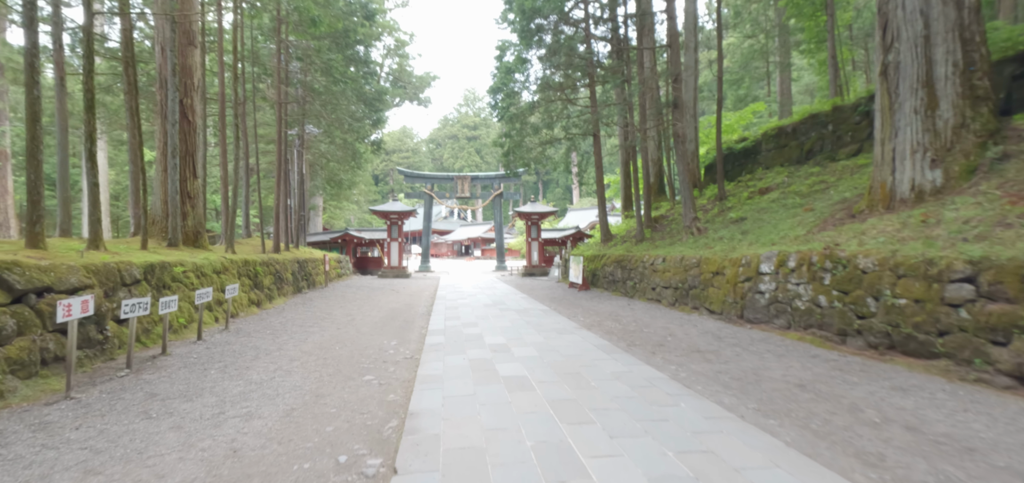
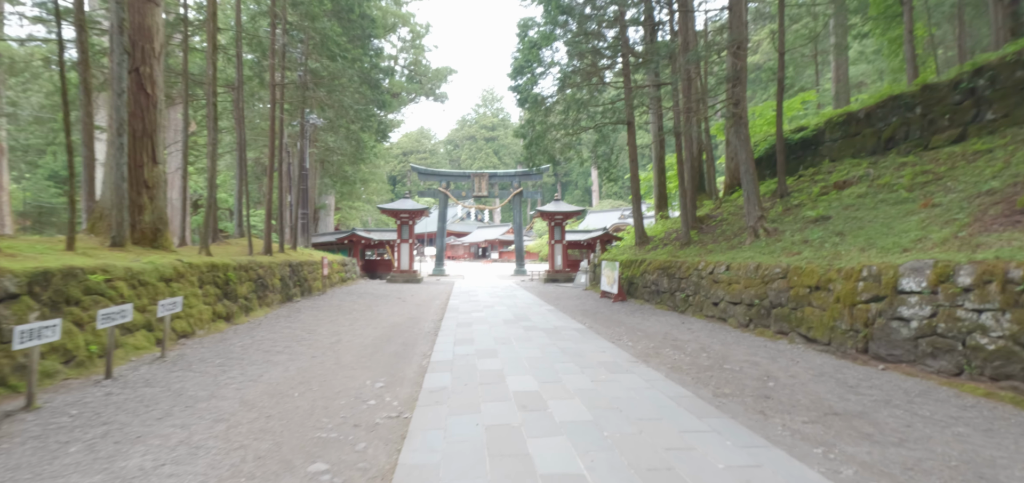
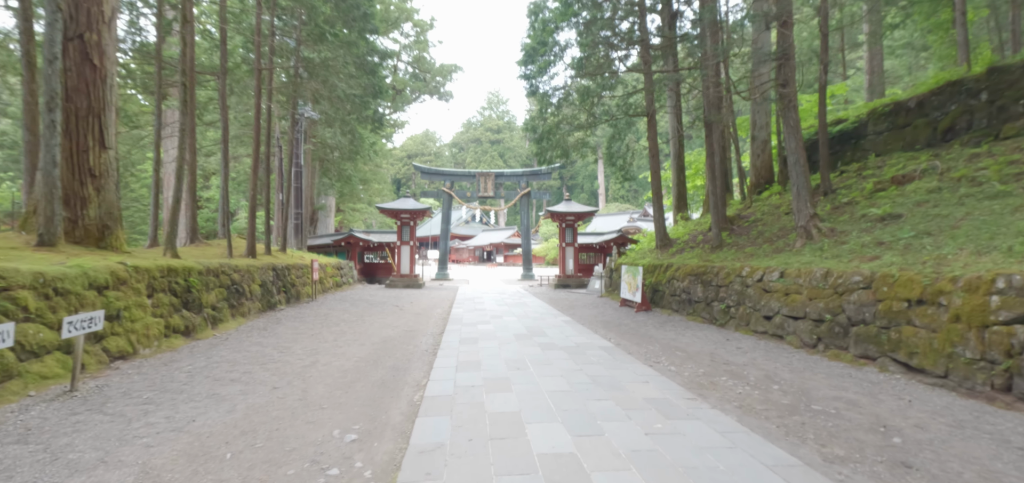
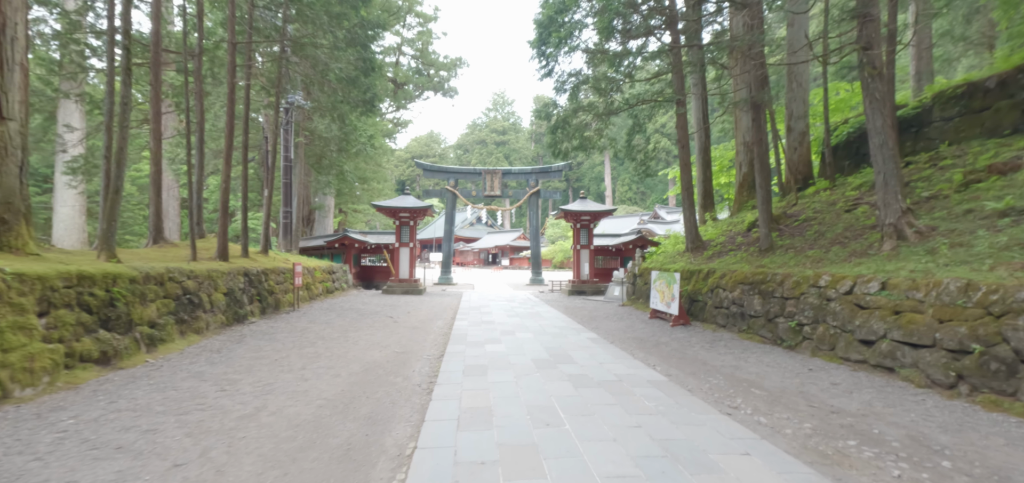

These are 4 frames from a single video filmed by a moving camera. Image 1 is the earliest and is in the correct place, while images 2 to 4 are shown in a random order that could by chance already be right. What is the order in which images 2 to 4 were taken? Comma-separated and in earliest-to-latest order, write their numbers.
2, 3, 4
